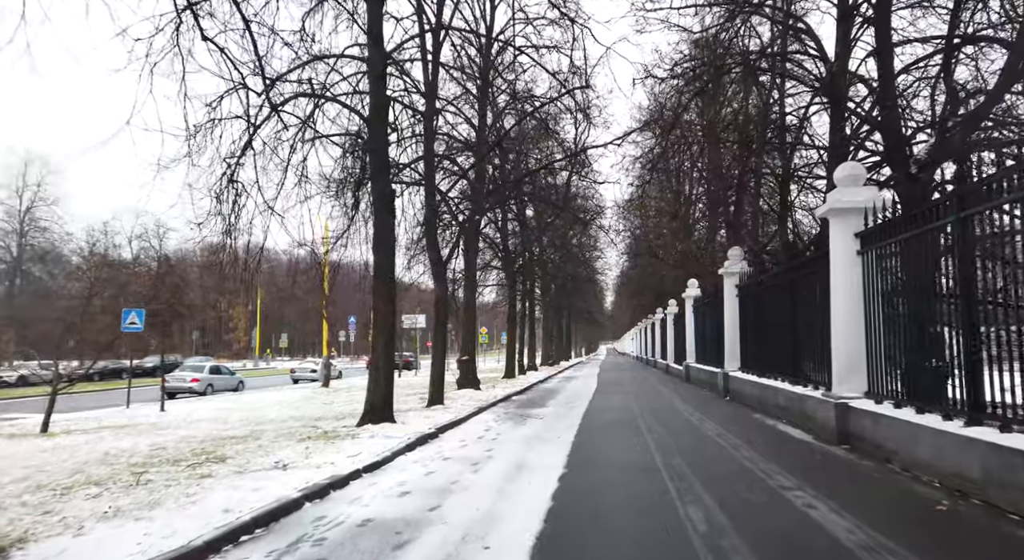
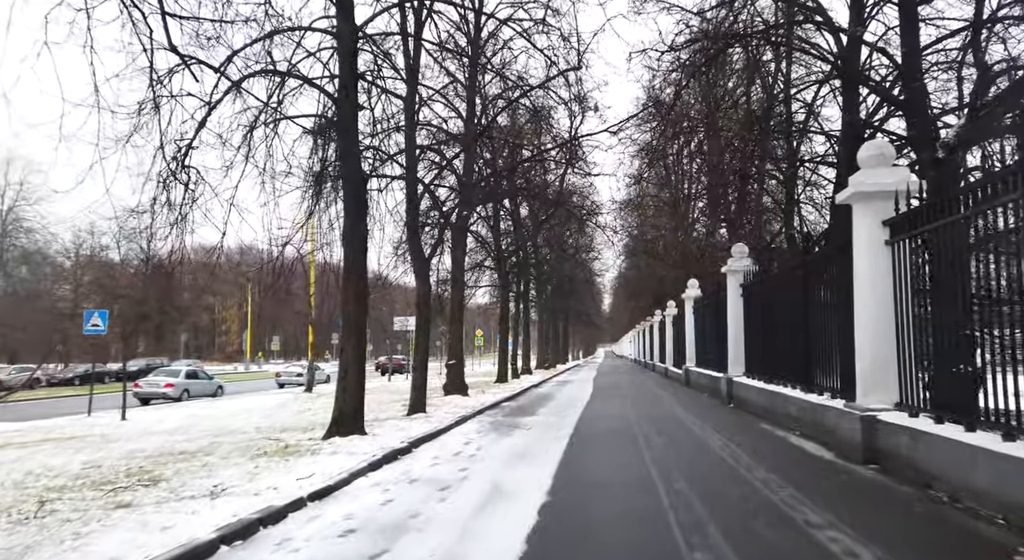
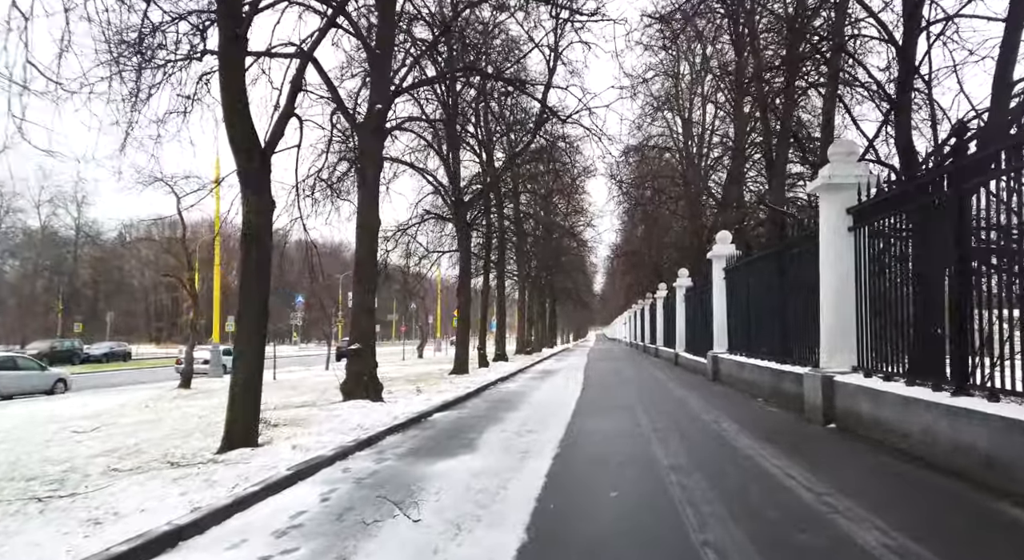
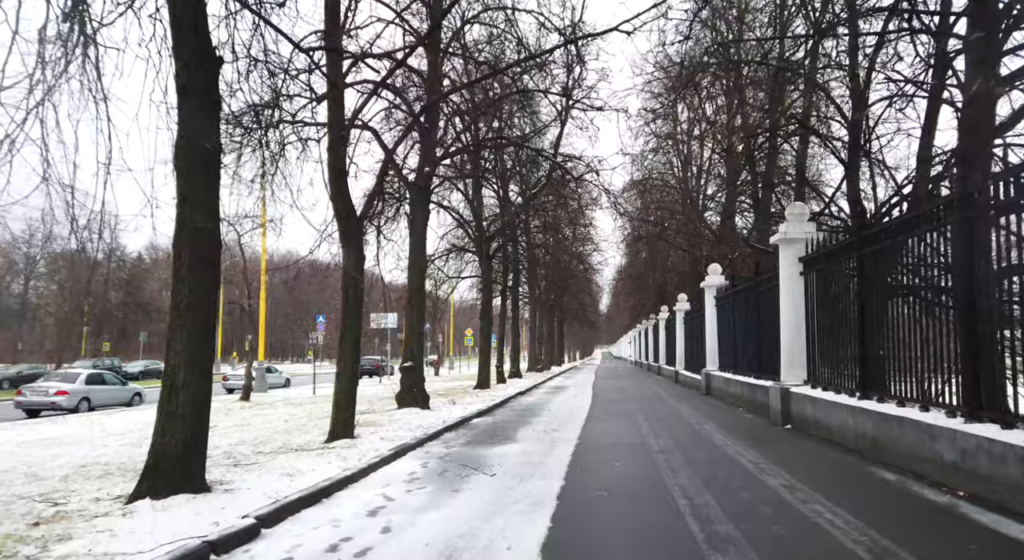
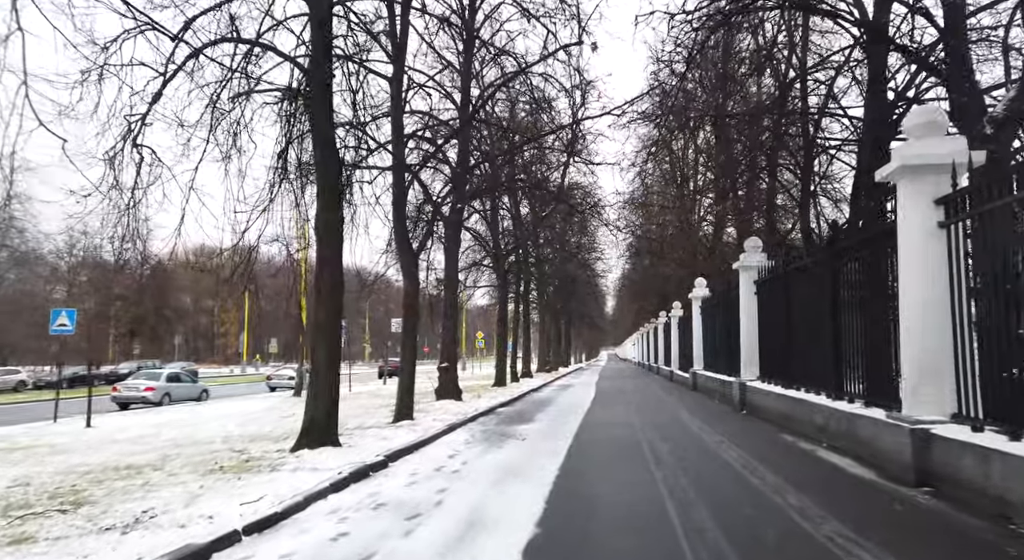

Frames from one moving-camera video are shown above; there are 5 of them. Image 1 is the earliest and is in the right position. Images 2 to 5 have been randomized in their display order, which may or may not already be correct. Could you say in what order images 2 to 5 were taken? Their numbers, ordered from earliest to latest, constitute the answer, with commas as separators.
2, 5, 4, 3
